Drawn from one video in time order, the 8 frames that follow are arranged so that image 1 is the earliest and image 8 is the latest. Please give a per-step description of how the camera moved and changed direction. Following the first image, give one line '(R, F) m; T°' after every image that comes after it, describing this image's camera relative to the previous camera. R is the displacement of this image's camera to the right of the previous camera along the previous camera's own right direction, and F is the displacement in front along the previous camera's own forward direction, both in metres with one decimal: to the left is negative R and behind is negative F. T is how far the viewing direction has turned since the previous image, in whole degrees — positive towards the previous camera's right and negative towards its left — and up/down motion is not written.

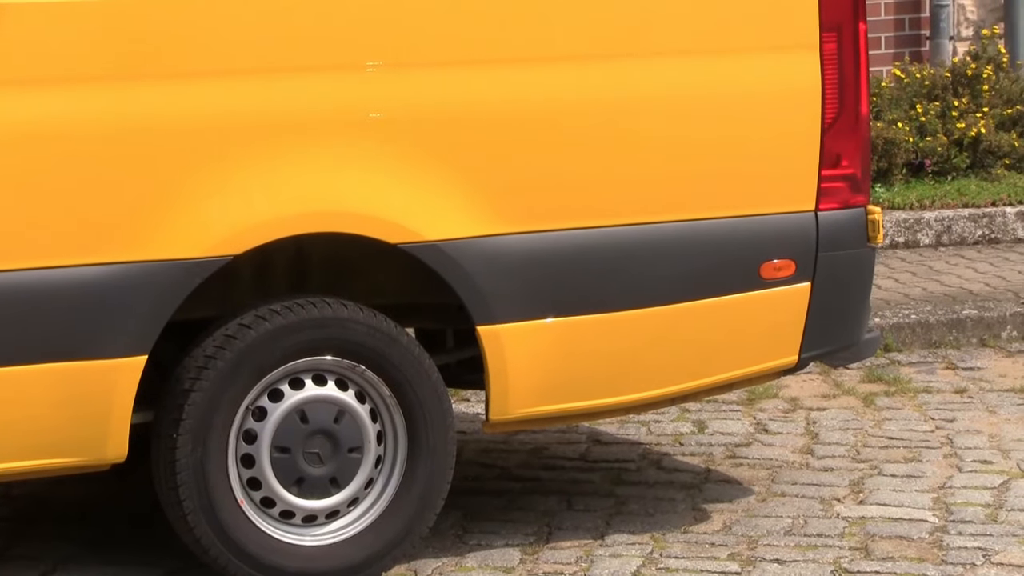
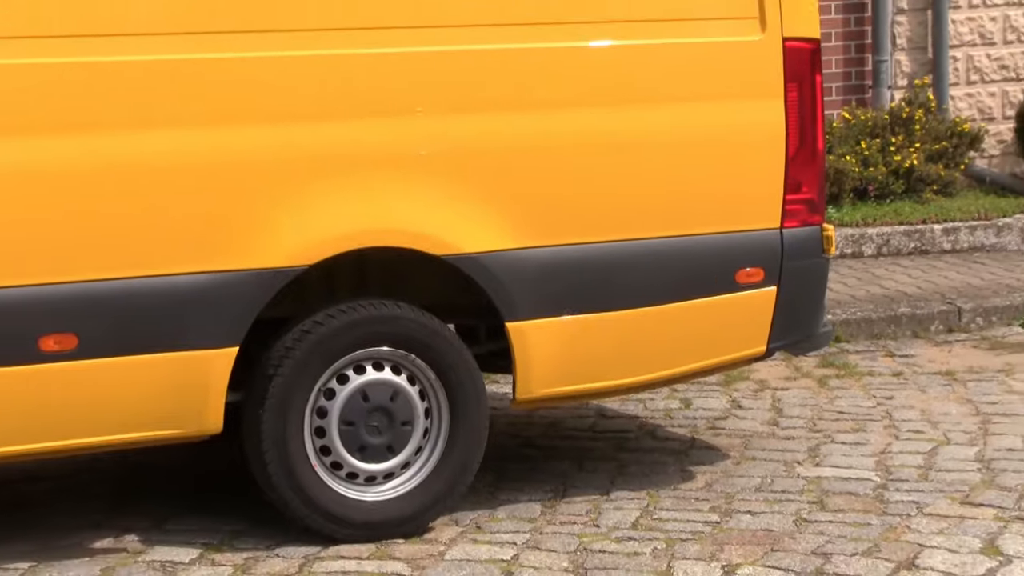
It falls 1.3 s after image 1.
(-0.1, -0.6) m; +1°
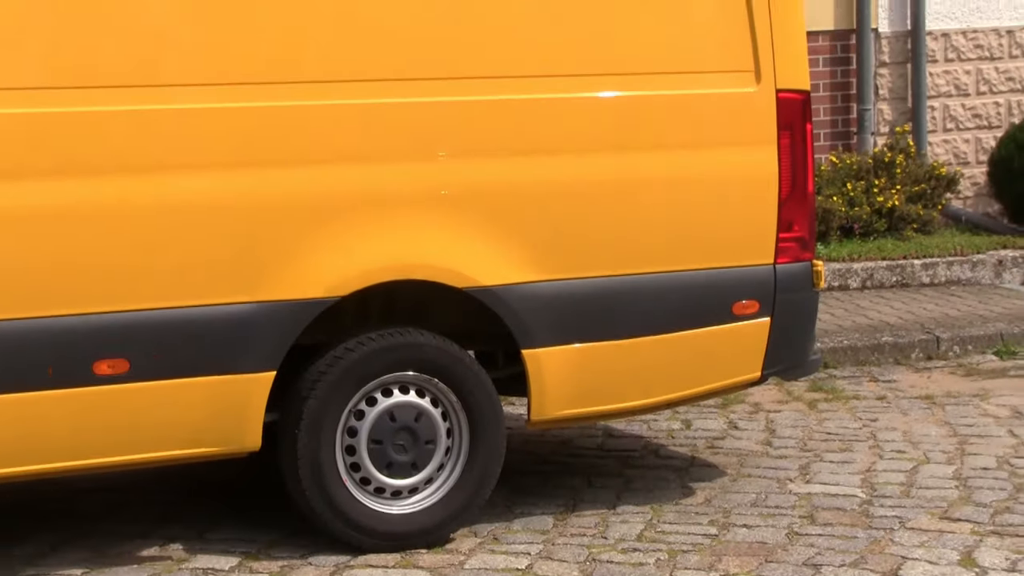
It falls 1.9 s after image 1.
(0.0, -0.3) m; 0°
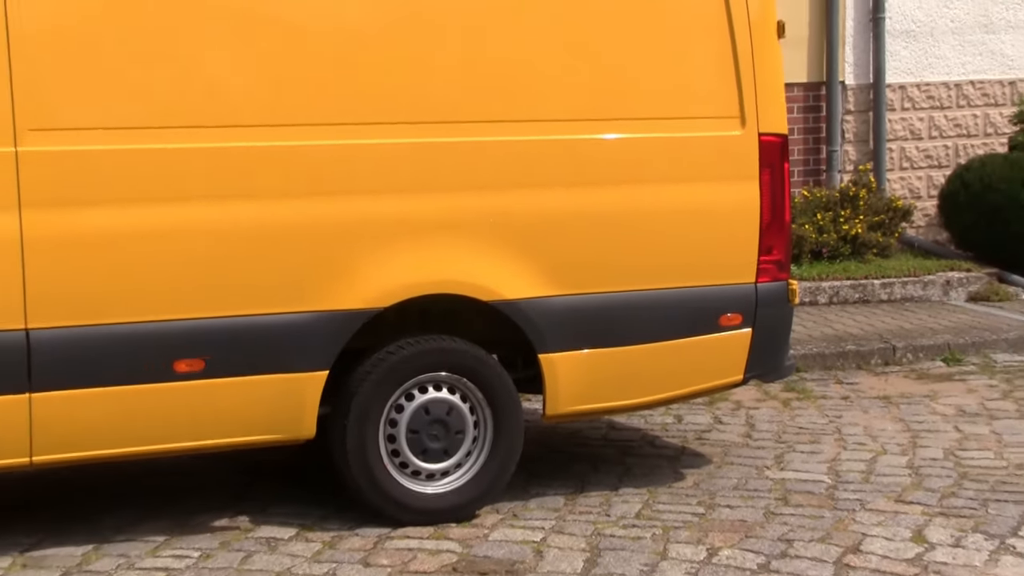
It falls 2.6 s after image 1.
(0.0, -0.6) m; 0°
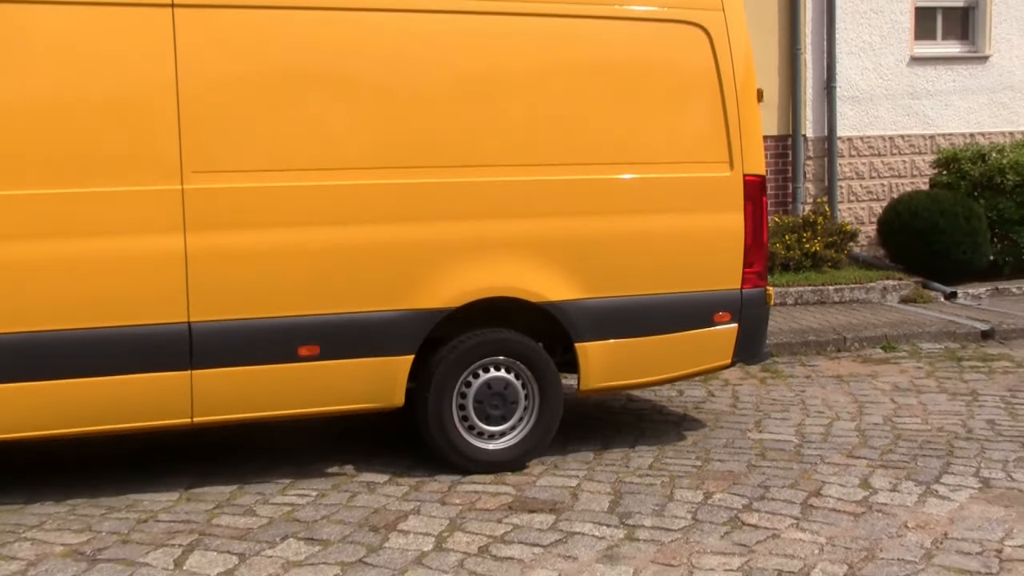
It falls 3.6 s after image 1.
(-0.3, -1.3) m; +1°
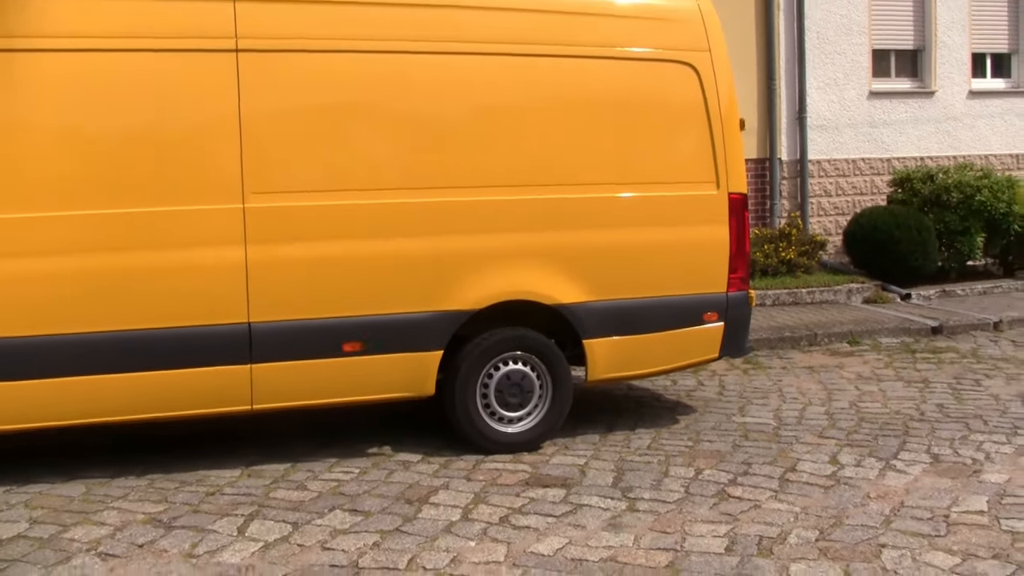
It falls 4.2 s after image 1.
(-0.2, -0.8) m; +2°
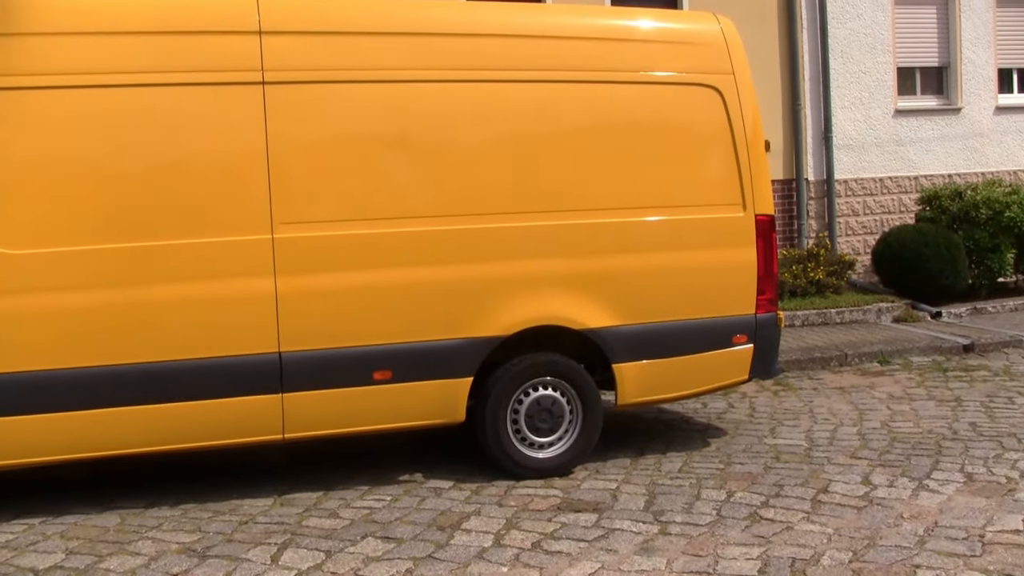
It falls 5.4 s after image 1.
(0.0, 0.0) m; -1°
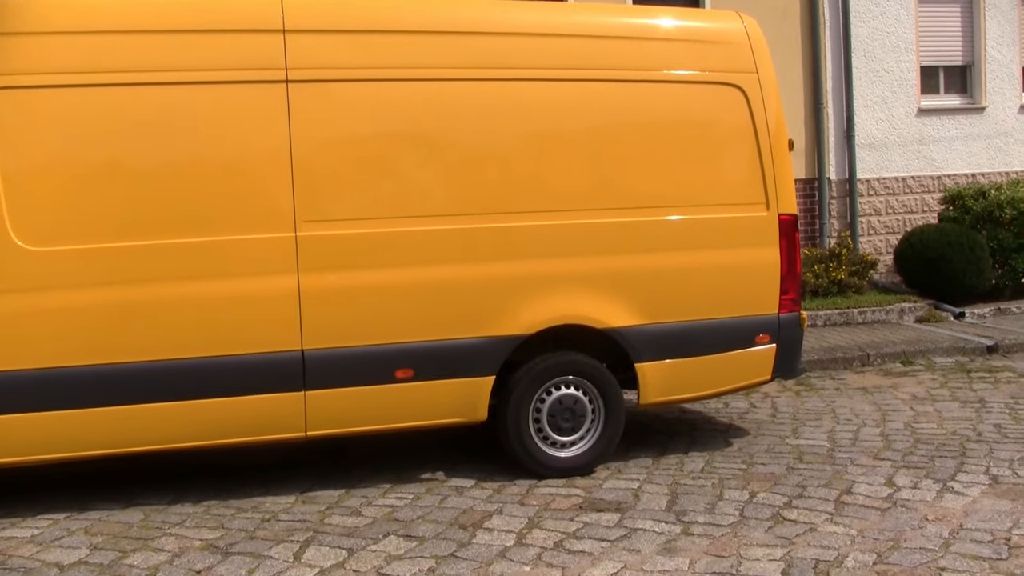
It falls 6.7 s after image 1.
(0.0, 0.0) m; -1°
